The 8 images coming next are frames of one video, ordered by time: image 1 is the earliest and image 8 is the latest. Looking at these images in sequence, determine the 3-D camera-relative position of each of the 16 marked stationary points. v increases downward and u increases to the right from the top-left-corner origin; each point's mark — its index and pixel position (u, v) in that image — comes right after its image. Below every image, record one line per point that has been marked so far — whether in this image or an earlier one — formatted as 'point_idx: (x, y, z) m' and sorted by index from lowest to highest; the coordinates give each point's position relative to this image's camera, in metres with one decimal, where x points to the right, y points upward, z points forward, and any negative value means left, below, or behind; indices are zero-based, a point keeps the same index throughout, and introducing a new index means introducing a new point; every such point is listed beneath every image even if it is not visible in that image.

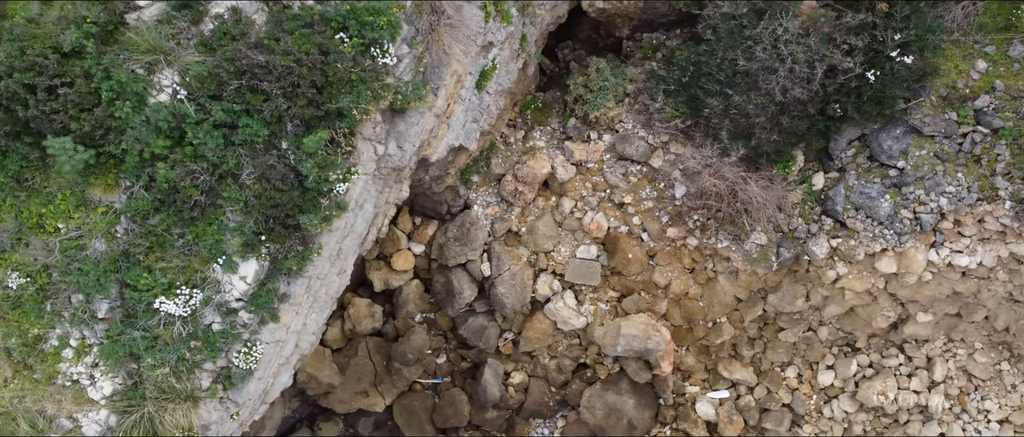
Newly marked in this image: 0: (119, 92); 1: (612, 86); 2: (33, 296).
0: (-2.5, +0.8, +4.4) m
1: (+1.0, +1.3, +6.7) m
2: (-3.3, -0.5, +4.8) m
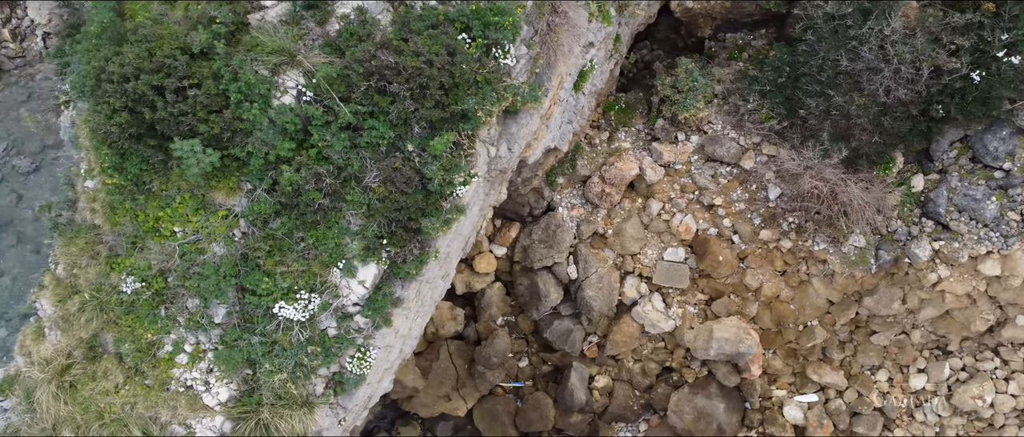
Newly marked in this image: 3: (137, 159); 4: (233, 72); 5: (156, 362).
0: (-1.6, +0.8, +4.3) m
1: (+1.8, +1.2, +6.6) m
2: (-2.5, -0.6, +4.8) m
3: (-2.4, +0.4, +4.5) m
4: (-1.7, +0.9, +4.3) m
5: (-2.5, -1.0, +4.8) m
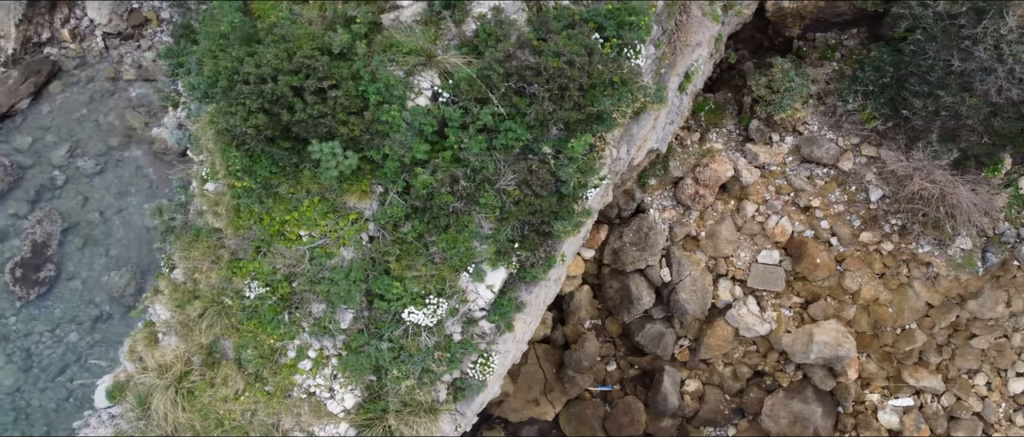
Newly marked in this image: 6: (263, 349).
0: (-0.8, +0.7, +4.2) m
1: (+2.7, +1.2, +6.5) m
2: (-1.6, -0.6, +4.7) m
3: (-1.6, +0.4, +4.5) m
4: (-0.9, +0.9, +4.2) m
5: (-1.6, -1.0, +4.8) m
6: (-1.7, -0.9, +4.7) m
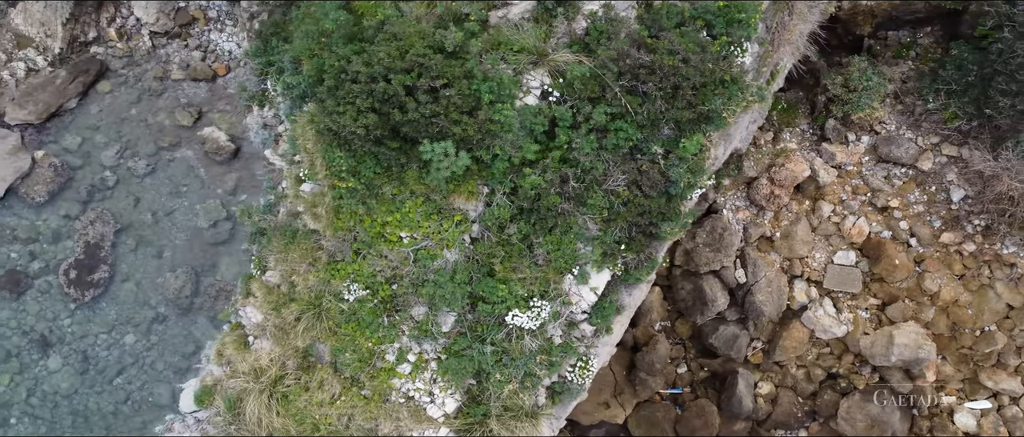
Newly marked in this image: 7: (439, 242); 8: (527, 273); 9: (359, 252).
0: (-0.1, +0.7, +4.2) m
1: (+3.4, +1.2, +6.4) m
2: (-0.9, -0.6, +4.6) m
3: (-0.9, +0.4, +4.4) m
4: (-0.2, +0.9, +4.2) m
5: (-0.9, -1.0, +4.7) m
6: (-1.0, -0.9, +4.6) m
7: (-0.5, -0.2, +4.5) m
8: (+0.1, -0.3, +4.5) m
9: (-1.0, -0.2, +4.6) m
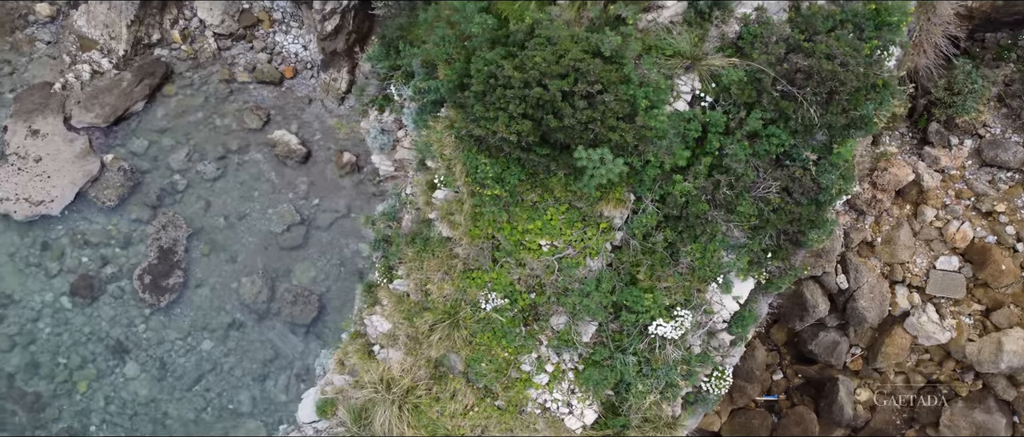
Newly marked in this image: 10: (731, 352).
0: (+0.8, +0.7, +4.1) m
1: (+4.3, +1.2, +6.3) m
2: (0.0, -0.6, +4.5) m
3: (0.0, +0.3, +4.3) m
4: (+0.7, +0.8, +4.1) m
5: (0.0, -1.1, +4.6) m
6: (-0.1, -0.9, +4.5) m
7: (+0.4, -0.2, +4.4) m
8: (+1.0, -0.4, +4.4) m
9: (-0.1, -0.3, +4.5) m
10: (+1.5, -0.9, +4.7) m
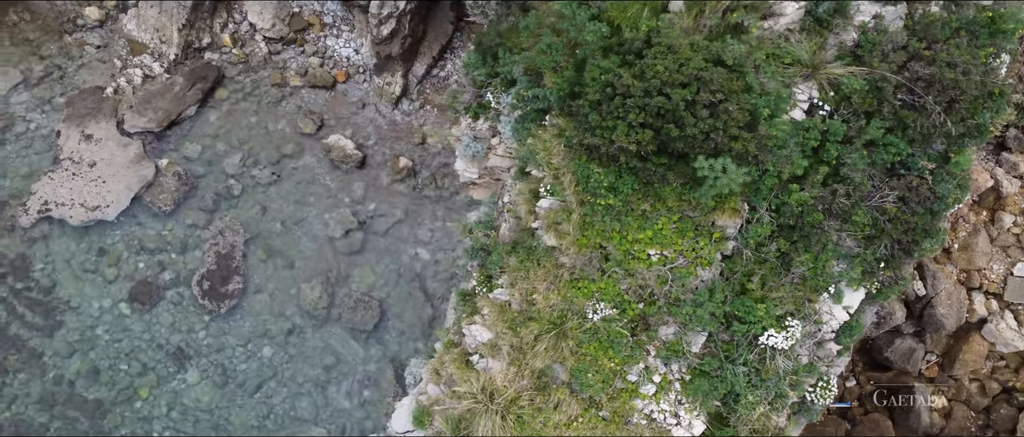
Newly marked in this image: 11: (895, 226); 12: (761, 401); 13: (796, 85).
0: (+1.5, +0.6, +4.0) m
1: (+4.9, +1.1, +6.3) m
2: (+0.7, -0.7, +4.5) m
3: (+0.7, +0.2, +4.2) m
4: (+1.4, +0.8, +4.0) m
5: (+0.7, -1.1, +4.6) m
6: (+0.6, -1.0, +4.5) m
7: (+1.1, -0.3, +4.3) m
8: (+1.7, -0.5, +4.3) m
9: (+0.6, -0.3, +4.4) m
10: (+2.2, -1.0, +4.7) m
11: (+2.3, 0.0, +4.3) m
12: (+1.6, -1.2, +4.5) m
13: (+1.7, +0.8, +4.2) m
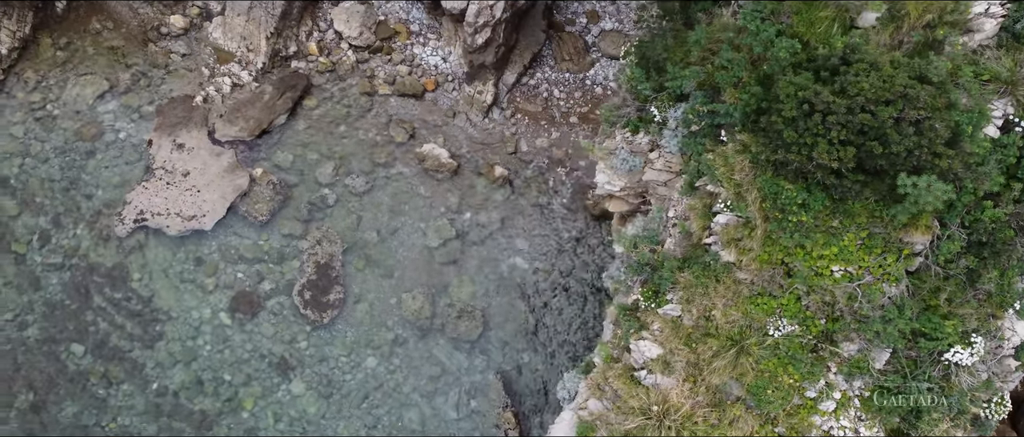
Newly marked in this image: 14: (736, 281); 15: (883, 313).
0: (+2.7, +0.5, +4.0) m
1: (+6.1, +1.0, +6.3) m
2: (+1.8, -0.8, +4.4) m
3: (+1.9, +0.1, +4.2) m
4: (+2.6, +0.7, +4.0) m
5: (+1.8, -1.2, +4.5) m
6: (+1.8, -1.1, +4.5) m
7: (+2.3, -0.4, +4.3) m
8: (+2.9, -0.6, +4.3) m
9: (+1.8, -0.4, +4.4) m
10: (+3.3, -1.1, +4.7) m
11: (+3.5, -0.1, +4.2) m
12: (+2.8, -1.3, +4.4) m
13: (+2.9, +0.7, +4.1) m
14: (+1.4, -0.4, +4.5) m
15: (+2.3, -0.6, +4.3) m
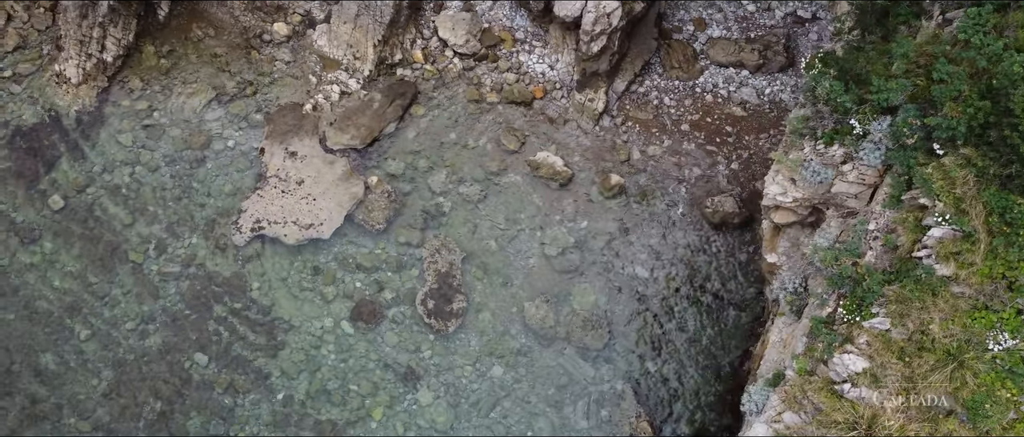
0: (+4.1, +0.4, +4.0) m
1: (+7.5, +0.9, +6.3) m
2: (+3.2, -0.9, +4.4) m
3: (+3.3, +0.1, +4.2) m
4: (+4.0, +0.6, +4.0) m
5: (+3.2, -1.3, +4.5) m
6: (+3.2, -1.2, +4.5) m
7: (+3.7, -0.4, +4.3) m
8: (+4.3, -0.6, +4.3) m
9: (+3.2, -0.5, +4.4) m
10: (+4.7, -1.1, +4.6) m
11: (+4.9, -0.2, +4.2) m
12: (+4.2, -1.4, +4.4) m
13: (+4.3, +0.6, +4.1) m
14: (+2.8, -0.5, +4.5) m
15: (+3.7, -0.7, +4.3) m
